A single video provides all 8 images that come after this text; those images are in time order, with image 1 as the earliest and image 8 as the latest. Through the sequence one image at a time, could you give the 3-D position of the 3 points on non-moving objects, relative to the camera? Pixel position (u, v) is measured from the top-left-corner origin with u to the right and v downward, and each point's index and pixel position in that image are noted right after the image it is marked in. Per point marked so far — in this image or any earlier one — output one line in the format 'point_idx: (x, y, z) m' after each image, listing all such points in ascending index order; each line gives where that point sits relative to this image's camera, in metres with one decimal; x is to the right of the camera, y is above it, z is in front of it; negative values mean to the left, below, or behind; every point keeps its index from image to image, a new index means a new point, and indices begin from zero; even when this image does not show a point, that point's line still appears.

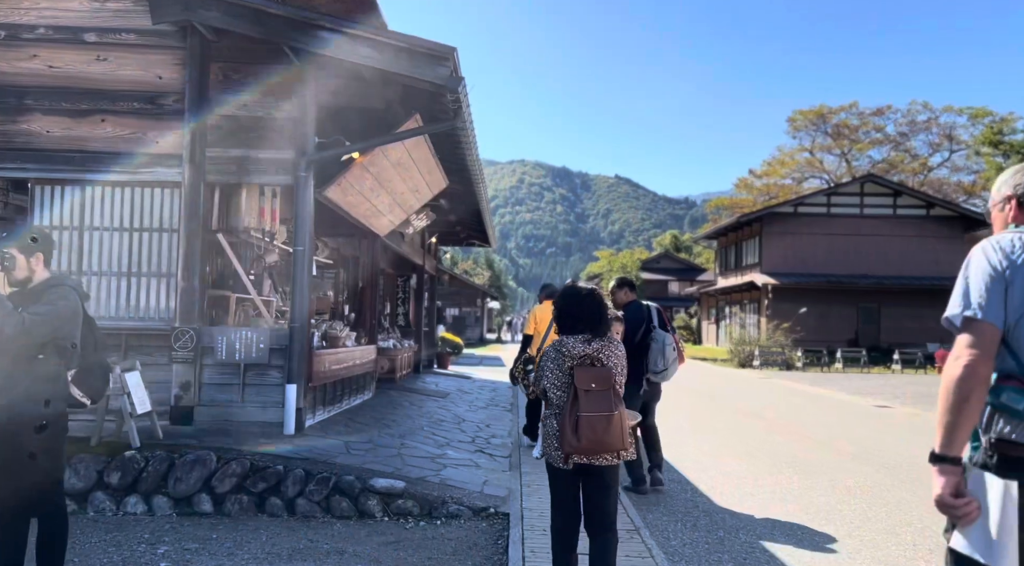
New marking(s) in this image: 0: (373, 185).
0: (-1.6, +1.1, +8.0) m
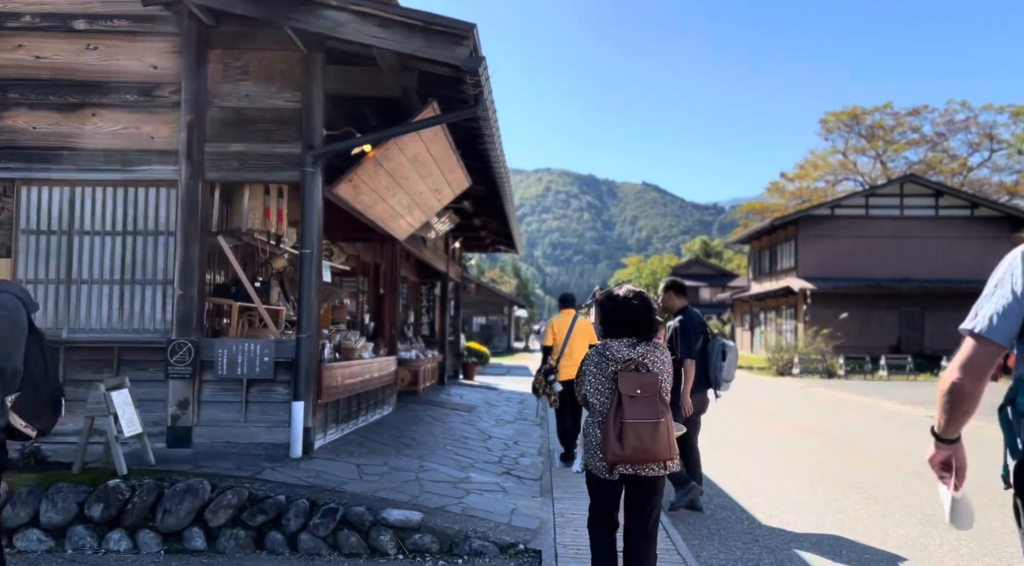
0: (-1.3, +1.0, +7.3) m
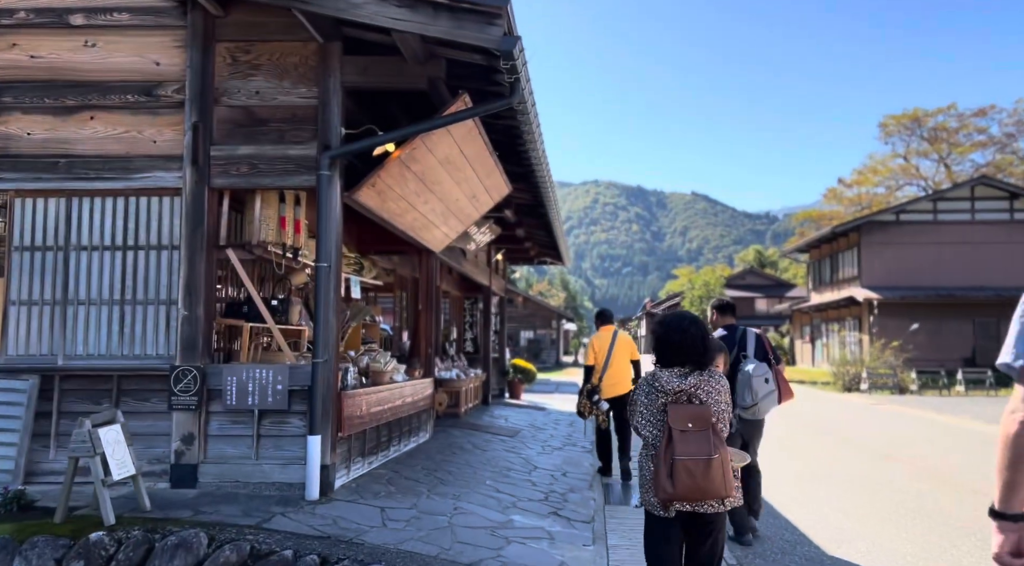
0: (-0.9, +0.9, +6.6) m
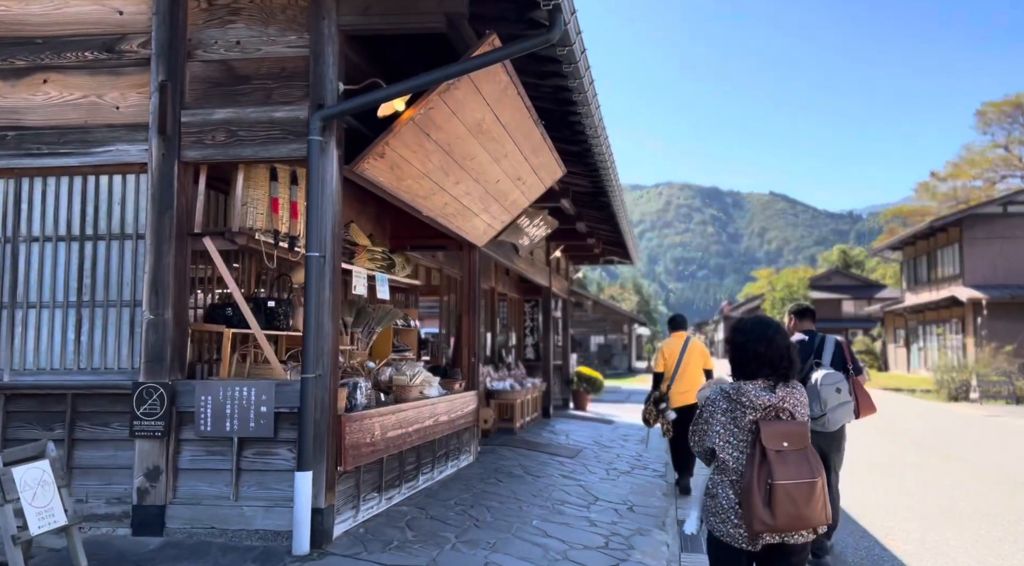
0: (-0.5, +0.9, +5.4) m
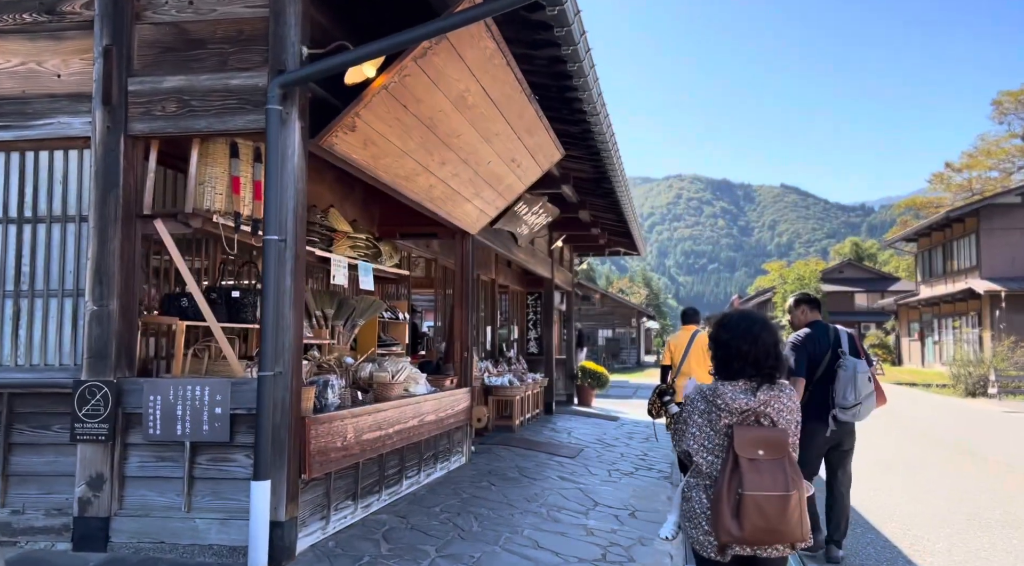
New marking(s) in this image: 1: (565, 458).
0: (-0.6, +1.0, +5.0) m
1: (+0.6, -2.0, +8.2) m
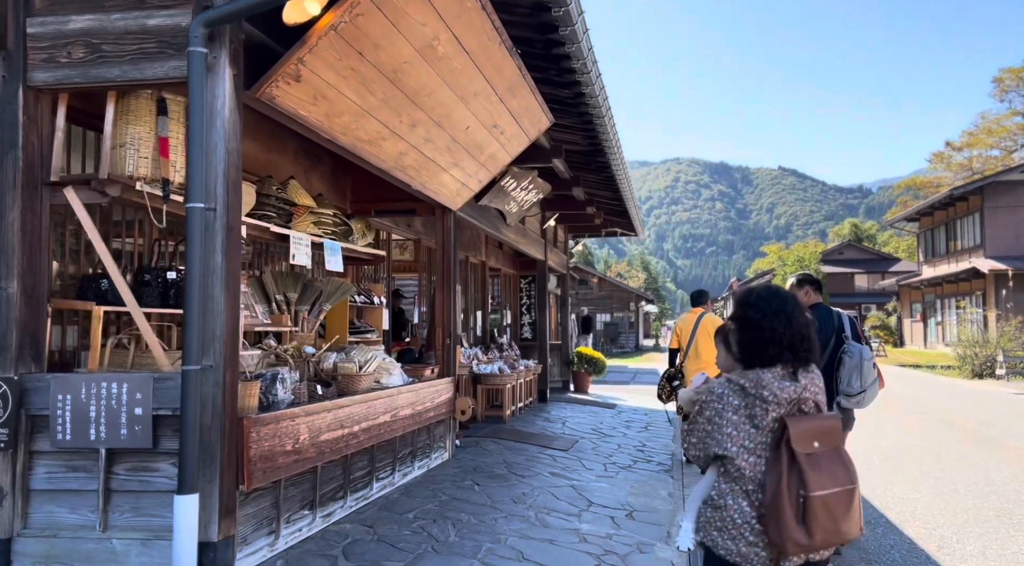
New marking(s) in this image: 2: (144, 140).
0: (-0.8, +1.1, +4.3) m
1: (+0.5, -1.8, +7.6) m
2: (-1.9, +0.7, +3.6) m
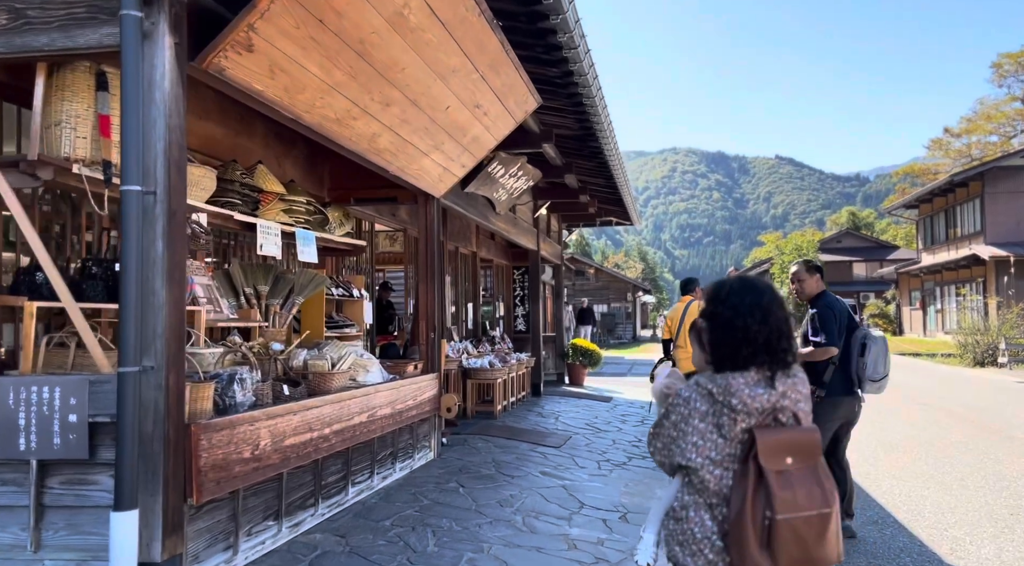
0: (-0.9, +1.2, +4.0) m
1: (+0.4, -1.7, +7.3) m
2: (-2.0, +0.8, +3.3) m
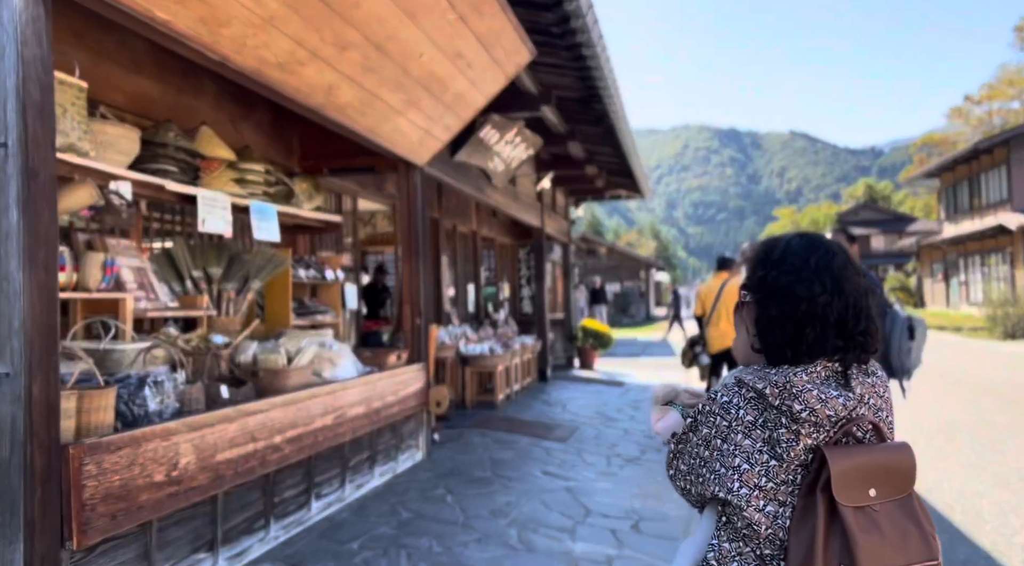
0: (-1.0, +1.3, +3.2) m
1: (+0.4, -1.5, +6.6) m
2: (-2.1, +0.8, +2.6) m
